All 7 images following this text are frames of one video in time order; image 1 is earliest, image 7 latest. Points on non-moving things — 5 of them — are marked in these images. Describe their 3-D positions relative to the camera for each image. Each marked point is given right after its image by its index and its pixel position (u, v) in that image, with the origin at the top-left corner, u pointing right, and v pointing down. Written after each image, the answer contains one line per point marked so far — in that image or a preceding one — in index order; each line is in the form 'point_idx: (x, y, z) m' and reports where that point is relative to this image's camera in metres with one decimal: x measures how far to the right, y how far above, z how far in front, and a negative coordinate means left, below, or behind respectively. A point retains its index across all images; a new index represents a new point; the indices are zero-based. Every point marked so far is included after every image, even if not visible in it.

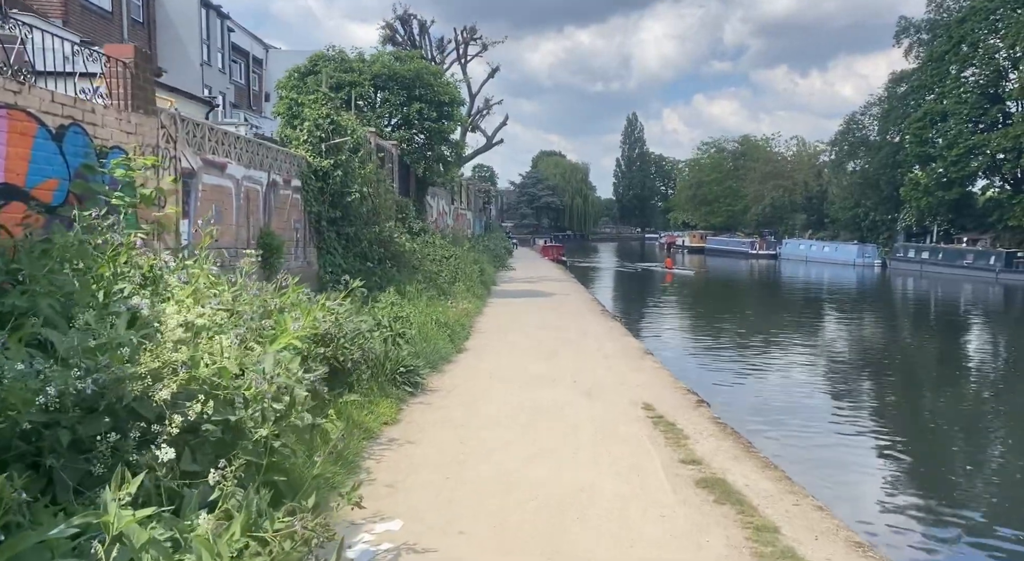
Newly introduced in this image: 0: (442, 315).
0: (-1.0, -0.5, +13.7) m
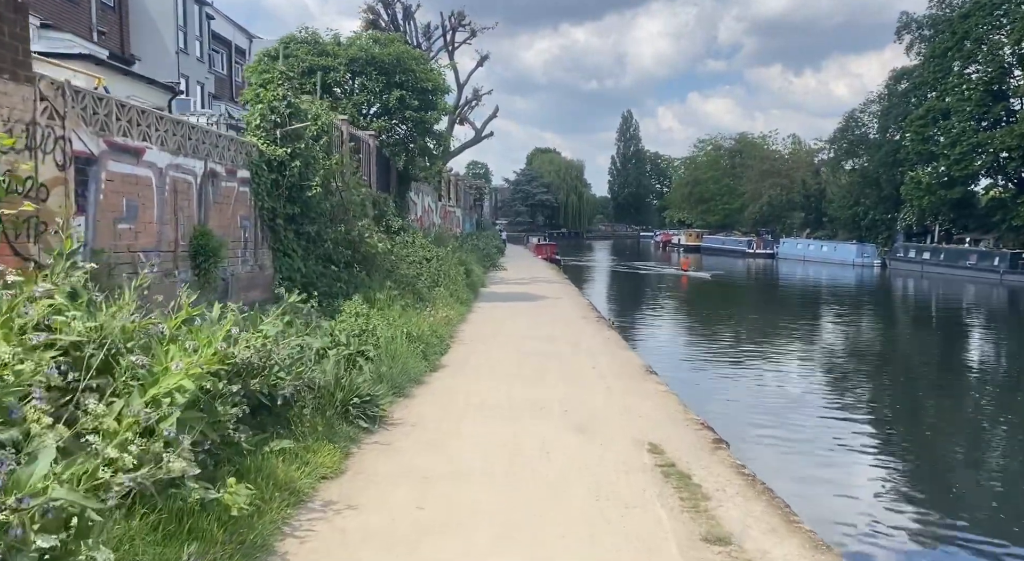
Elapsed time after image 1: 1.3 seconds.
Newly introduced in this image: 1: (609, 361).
0: (-1.2, -0.5, +12.0) m
1: (+1.2, -1.0, +12.0) m
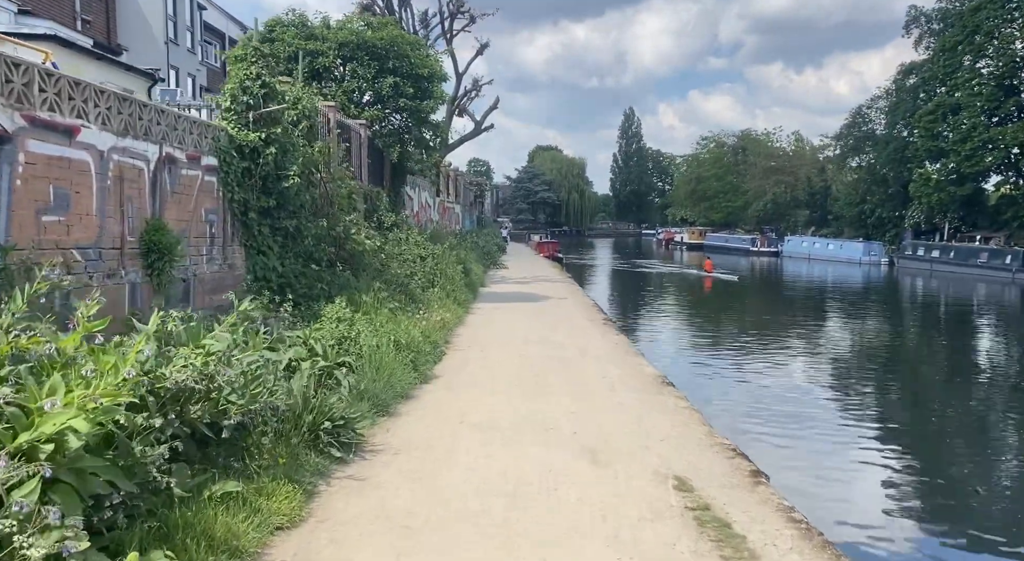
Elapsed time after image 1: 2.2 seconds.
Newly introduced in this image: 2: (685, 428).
0: (-1.2, -0.5, +10.8) m
1: (+1.2, -1.0, +10.8) m
2: (+1.4, -1.2, +7.9) m
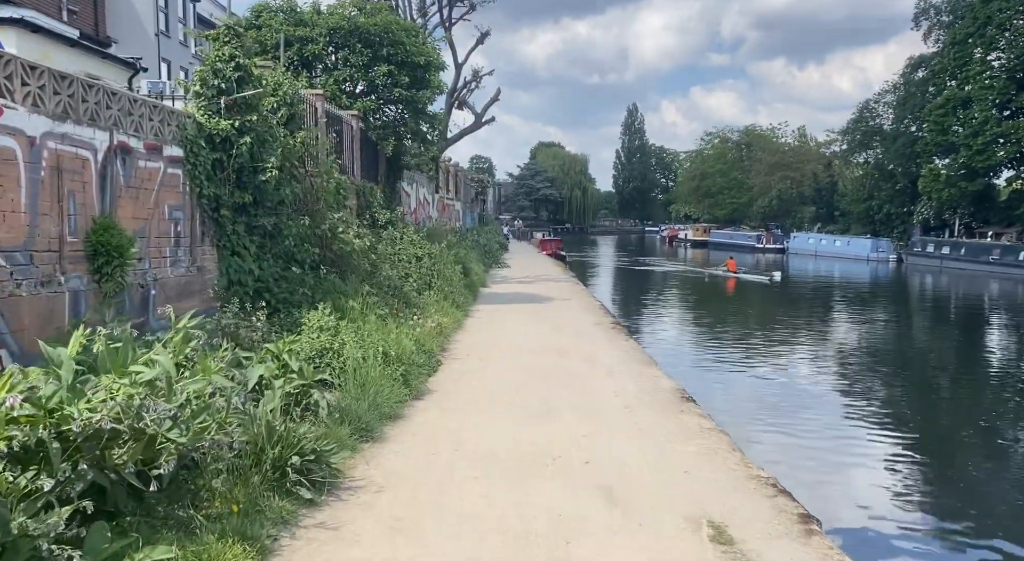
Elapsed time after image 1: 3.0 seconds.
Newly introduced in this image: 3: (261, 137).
0: (-1.2, -0.6, +9.8) m
1: (+1.3, -1.0, +9.8) m
2: (+1.4, -1.3, +6.9) m
3: (-2.5, +1.4, +9.5) m
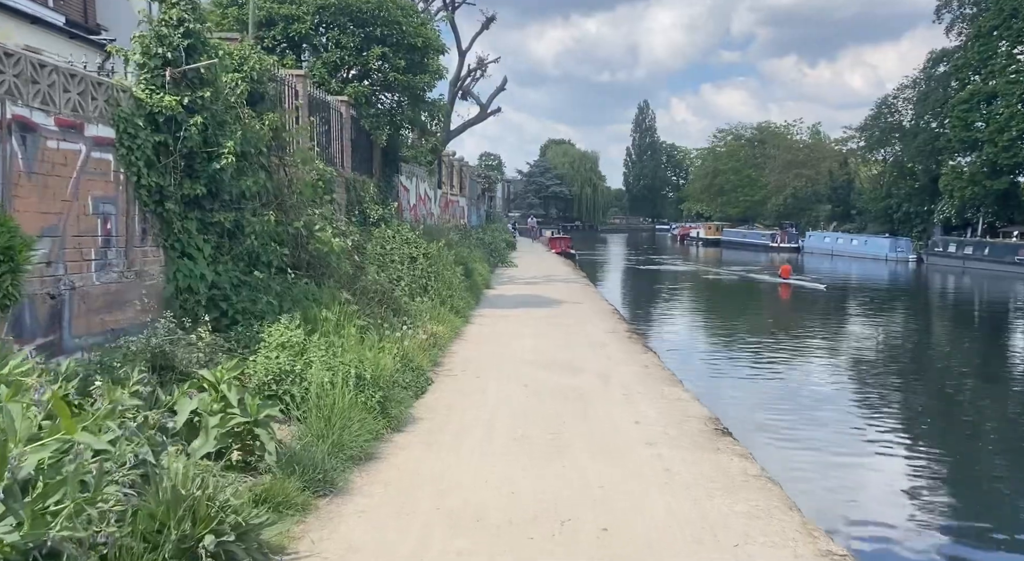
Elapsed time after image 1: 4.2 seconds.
0: (-1.2, -0.6, +8.3) m
1: (+1.3, -1.1, +8.3) m
2: (+1.4, -1.3, +5.4) m
3: (-2.4, +1.3, +8.0) m
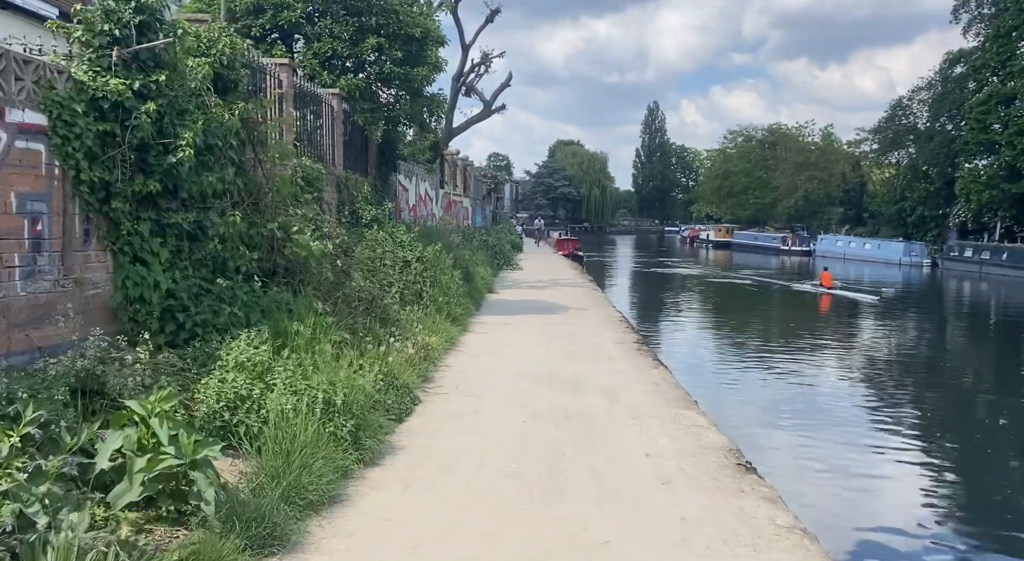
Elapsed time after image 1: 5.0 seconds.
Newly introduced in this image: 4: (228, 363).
0: (-1.2, -0.7, +7.3) m
1: (+1.2, -1.2, +7.3) m
2: (+1.3, -1.4, +4.4) m
3: (-2.5, +1.3, +7.1) m
4: (-1.8, -0.5, +6.4) m
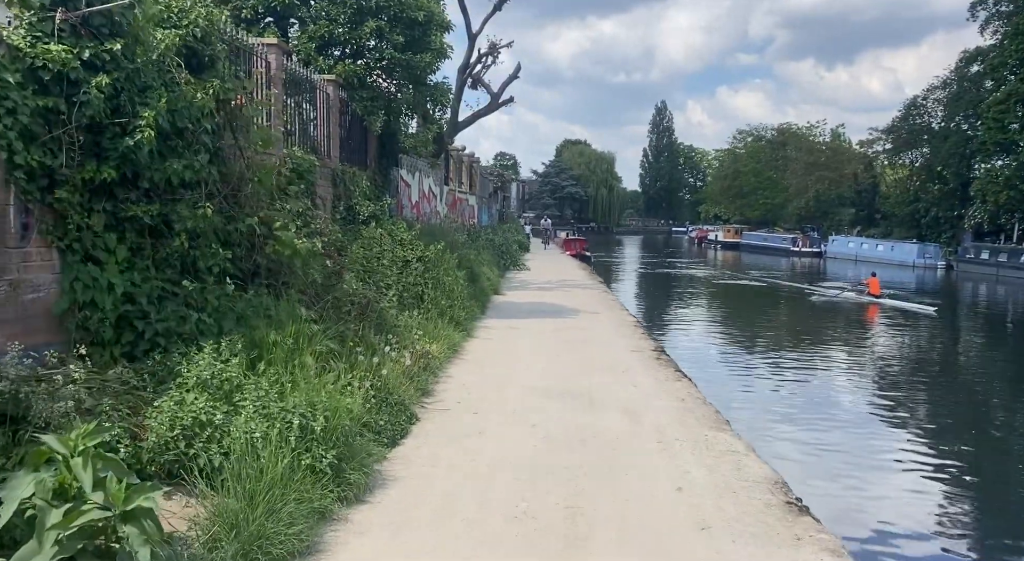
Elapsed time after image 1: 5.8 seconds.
0: (-1.1, -0.7, +6.4) m
1: (+1.3, -1.2, +6.3) m
2: (+1.4, -1.5, +3.4) m
3: (-2.4, +1.3, +6.1) m
4: (-1.8, -0.6, +5.4) m
